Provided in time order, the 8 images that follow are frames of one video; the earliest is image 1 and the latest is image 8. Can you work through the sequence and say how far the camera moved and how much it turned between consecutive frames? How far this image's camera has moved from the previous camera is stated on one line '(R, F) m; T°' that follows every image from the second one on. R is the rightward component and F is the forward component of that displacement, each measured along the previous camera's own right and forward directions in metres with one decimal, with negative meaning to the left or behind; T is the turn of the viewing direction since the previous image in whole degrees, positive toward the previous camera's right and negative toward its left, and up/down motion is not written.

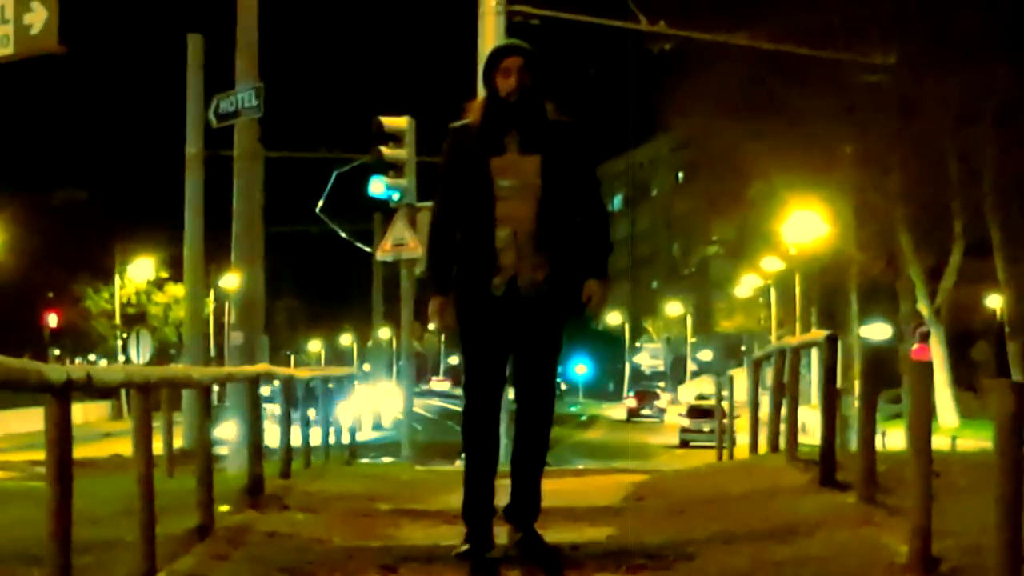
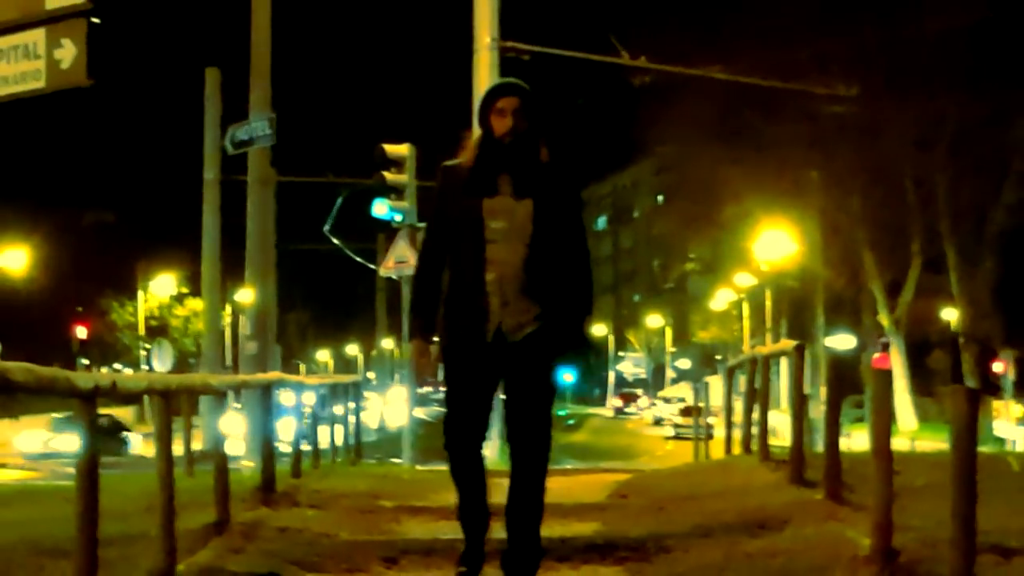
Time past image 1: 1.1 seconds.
(+0.1, -0.6) m; 0°
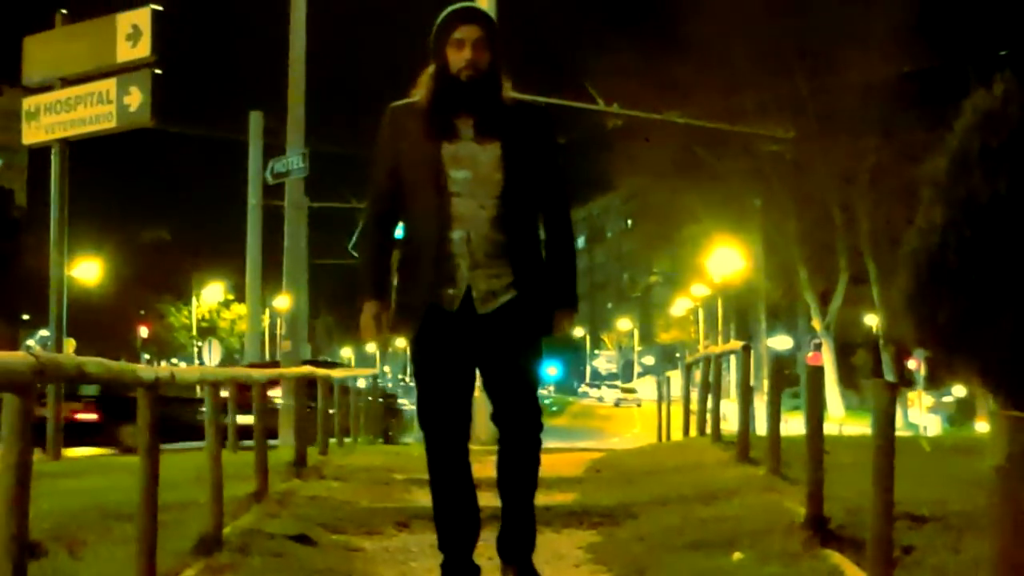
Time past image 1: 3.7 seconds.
(+0.2, -1.5) m; -1°
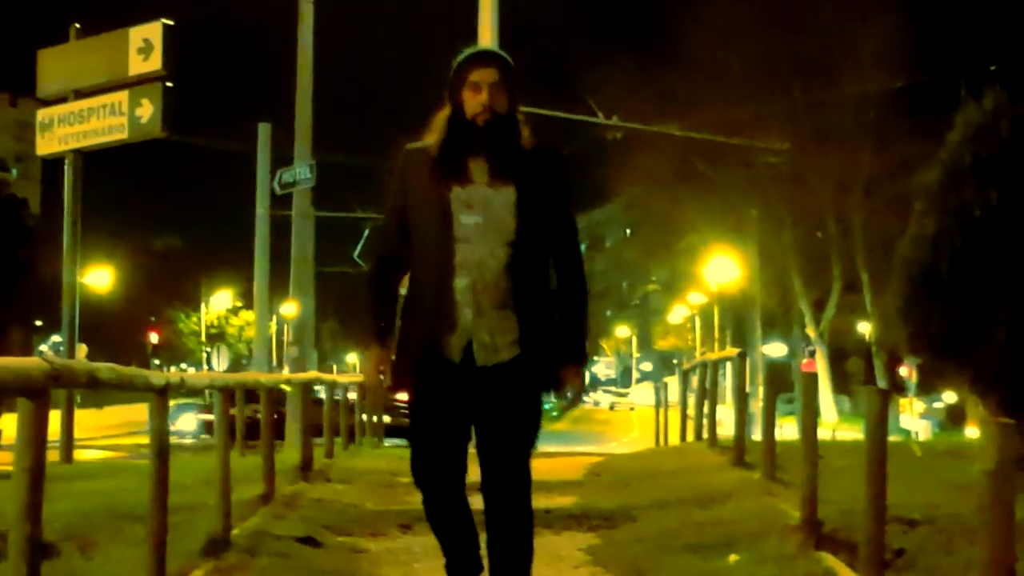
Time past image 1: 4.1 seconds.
(0.0, -0.2) m; 0°
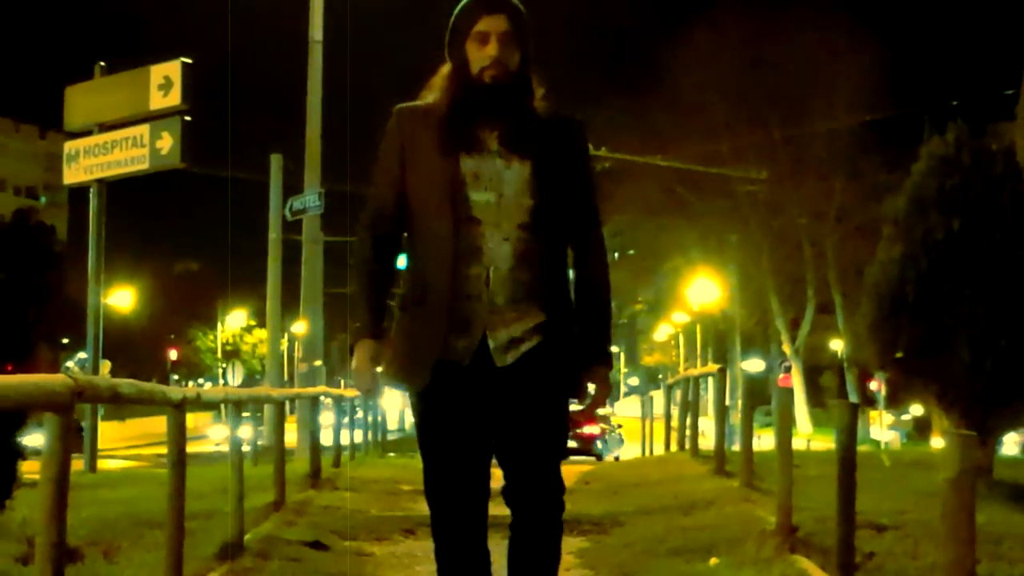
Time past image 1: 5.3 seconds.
(+0.1, -0.7) m; 0°
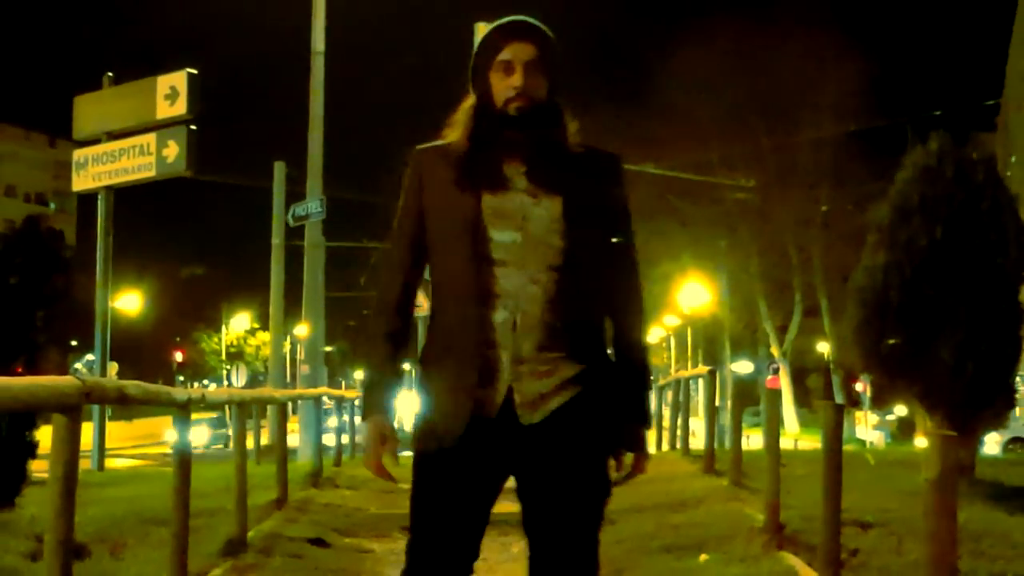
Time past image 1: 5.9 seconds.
(0.0, -0.3) m; 0°
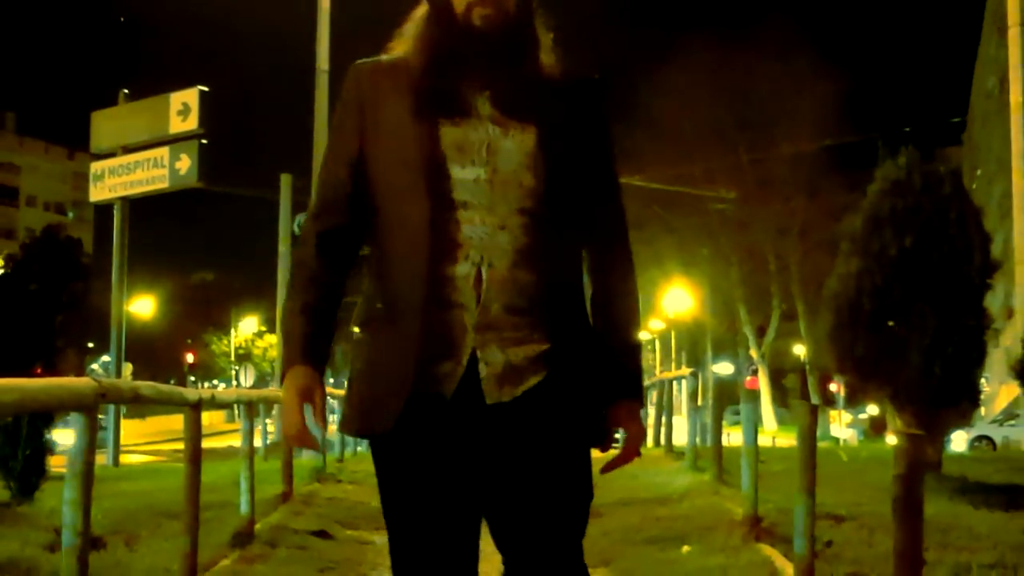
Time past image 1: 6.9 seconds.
(+0.1, -0.6) m; 0°
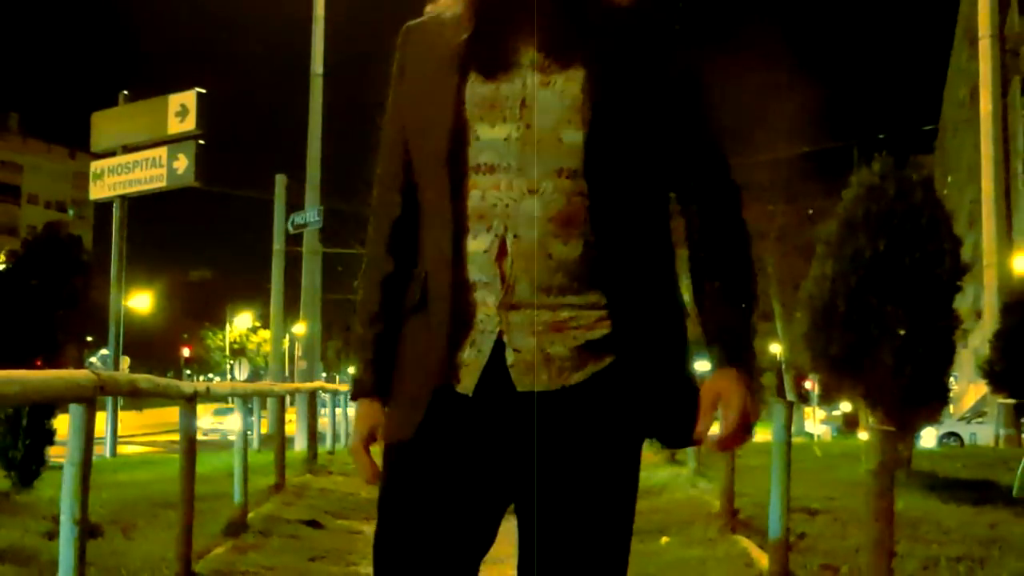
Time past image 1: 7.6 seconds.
(+0.1, -0.4) m; 0°
